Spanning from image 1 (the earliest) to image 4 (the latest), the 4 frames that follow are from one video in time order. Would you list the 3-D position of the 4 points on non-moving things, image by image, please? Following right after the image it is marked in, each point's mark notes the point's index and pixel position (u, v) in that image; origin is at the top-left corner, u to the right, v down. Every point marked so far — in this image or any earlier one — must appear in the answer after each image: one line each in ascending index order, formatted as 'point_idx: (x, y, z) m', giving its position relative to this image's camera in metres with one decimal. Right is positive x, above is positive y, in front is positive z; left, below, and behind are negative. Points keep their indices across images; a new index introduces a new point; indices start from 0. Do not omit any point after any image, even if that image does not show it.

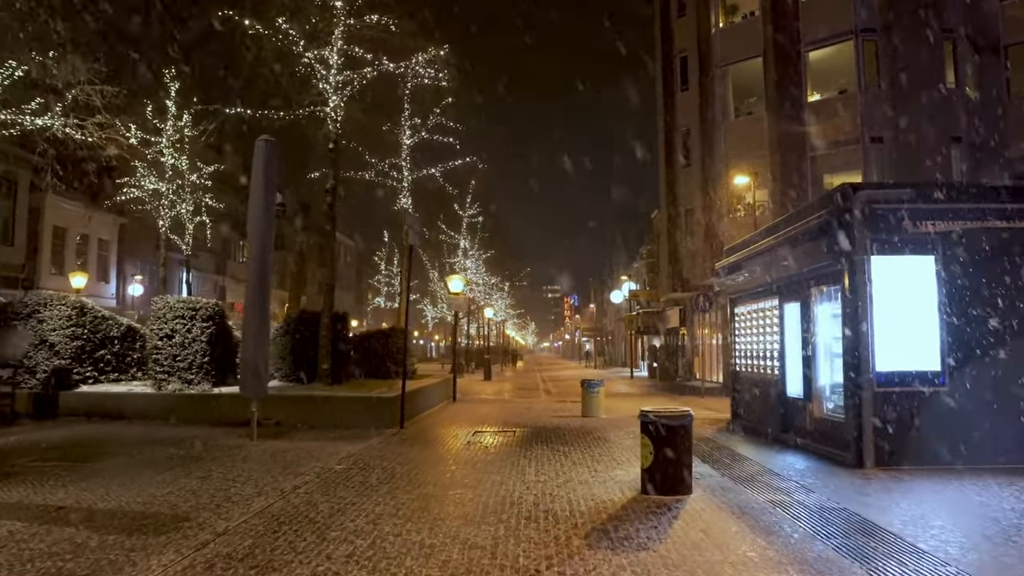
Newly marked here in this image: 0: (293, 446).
0: (-3.4, -2.4, +11.7) m
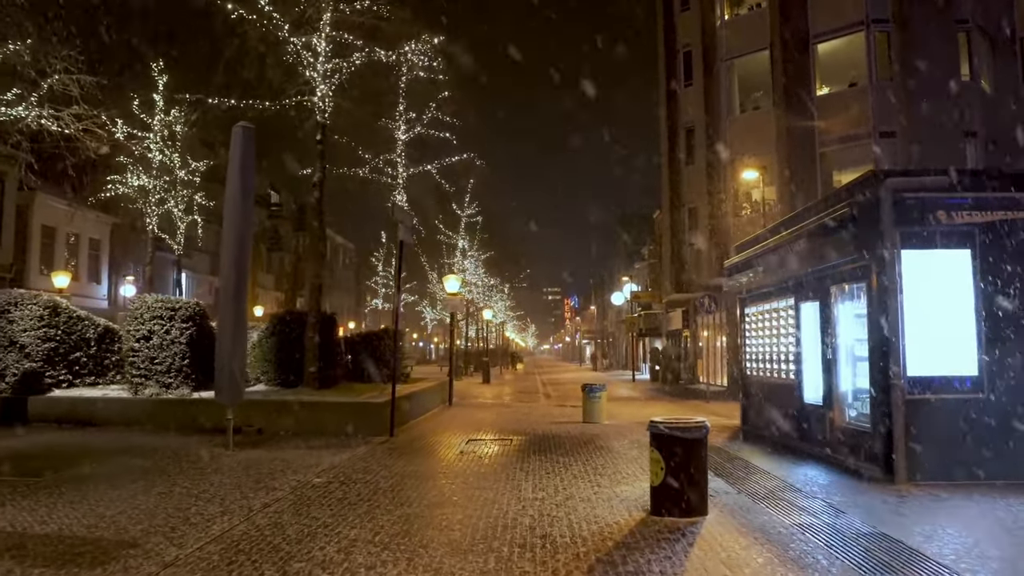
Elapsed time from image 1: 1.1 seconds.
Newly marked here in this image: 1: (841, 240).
0: (-3.4, -2.4, +10.9) m
1: (+4.2, +0.6, +9.8) m
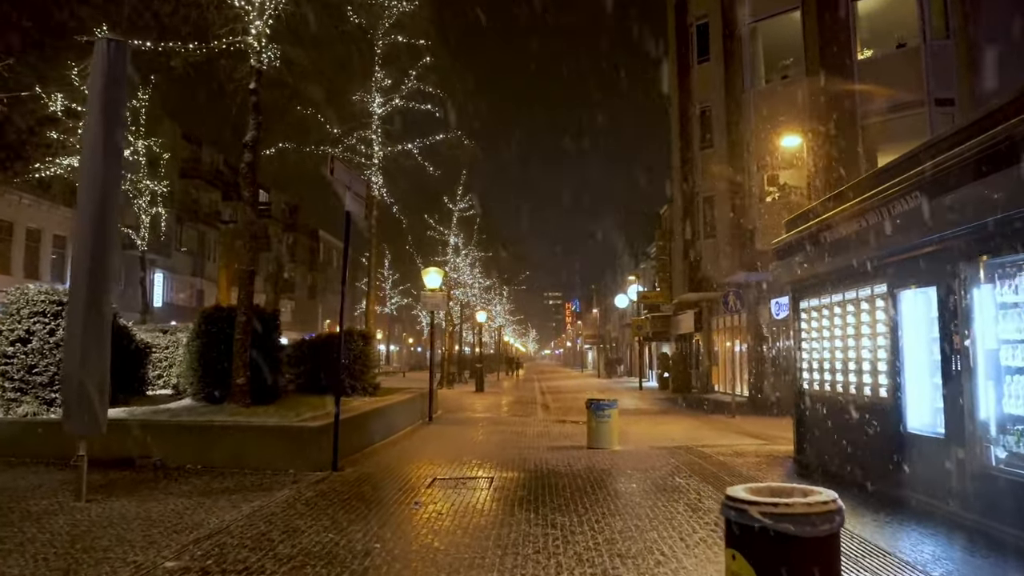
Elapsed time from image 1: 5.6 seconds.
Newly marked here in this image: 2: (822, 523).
0: (-3.7, -2.2, +7.5) m
1: (+4.0, +0.8, +6.4) m
2: (+1.4, -1.1, +3.5) m
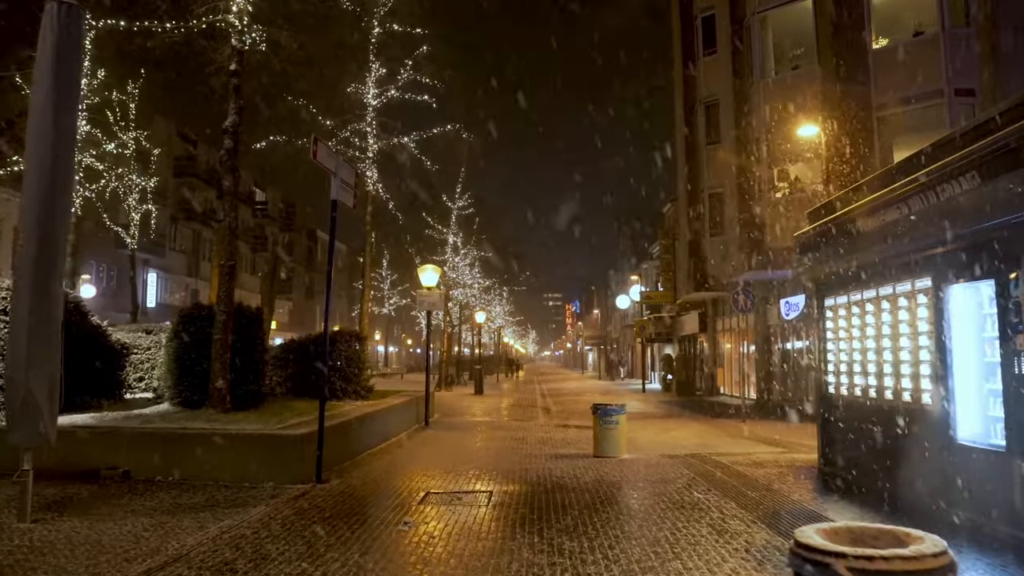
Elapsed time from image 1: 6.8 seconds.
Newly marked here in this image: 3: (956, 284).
0: (-3.7, -2.1, +6.6) m
1: (+4.0, +0.9, +5.5) m
2: (+1.4, -1.0, +2.6) m
3: (+4.3, 0.0, +7.3) m
